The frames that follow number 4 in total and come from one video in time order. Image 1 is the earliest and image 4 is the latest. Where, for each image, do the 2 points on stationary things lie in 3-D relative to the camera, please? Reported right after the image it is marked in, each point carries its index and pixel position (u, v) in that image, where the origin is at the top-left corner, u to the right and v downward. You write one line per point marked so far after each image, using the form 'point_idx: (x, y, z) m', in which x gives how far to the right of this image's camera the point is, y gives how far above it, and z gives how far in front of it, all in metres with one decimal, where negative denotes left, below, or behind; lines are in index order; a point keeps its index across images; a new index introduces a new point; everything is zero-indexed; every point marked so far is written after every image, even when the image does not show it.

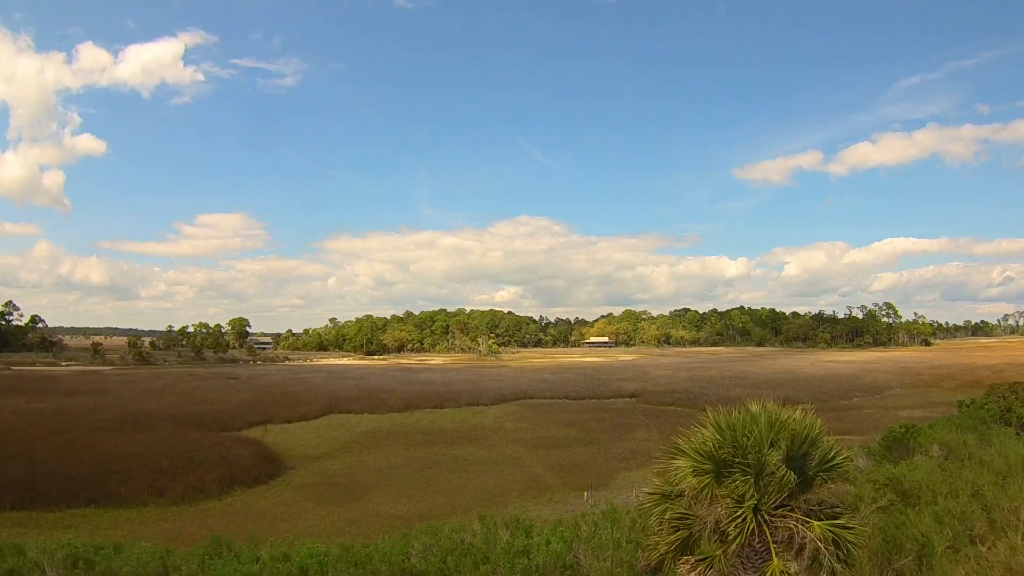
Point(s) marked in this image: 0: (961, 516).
0: (+7.5, -3.8, +10.2) m
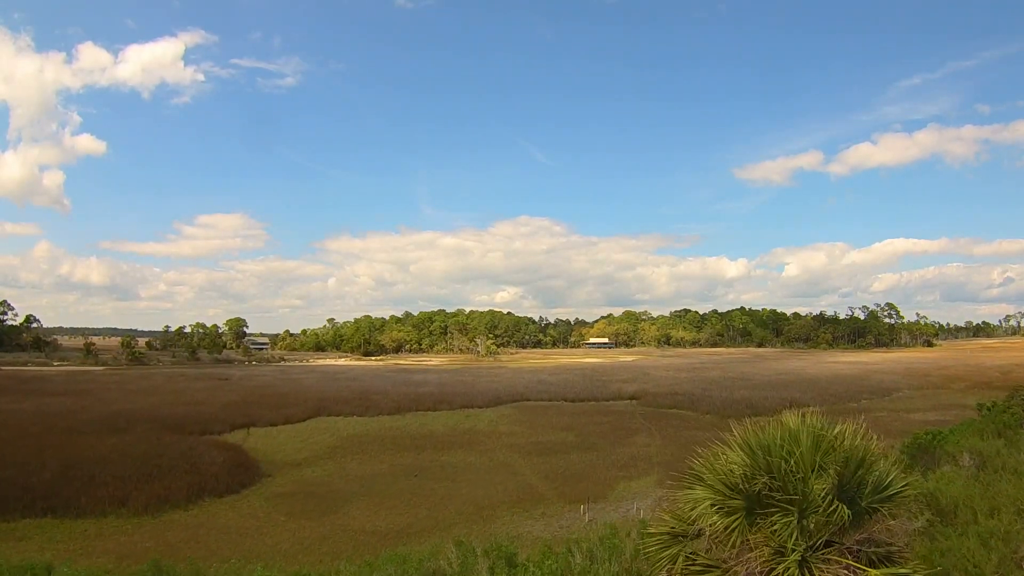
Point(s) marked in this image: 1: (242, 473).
0: (+7.2, -3.6, +8.9) m
1: (-8.7, -6.0, +19.6) m
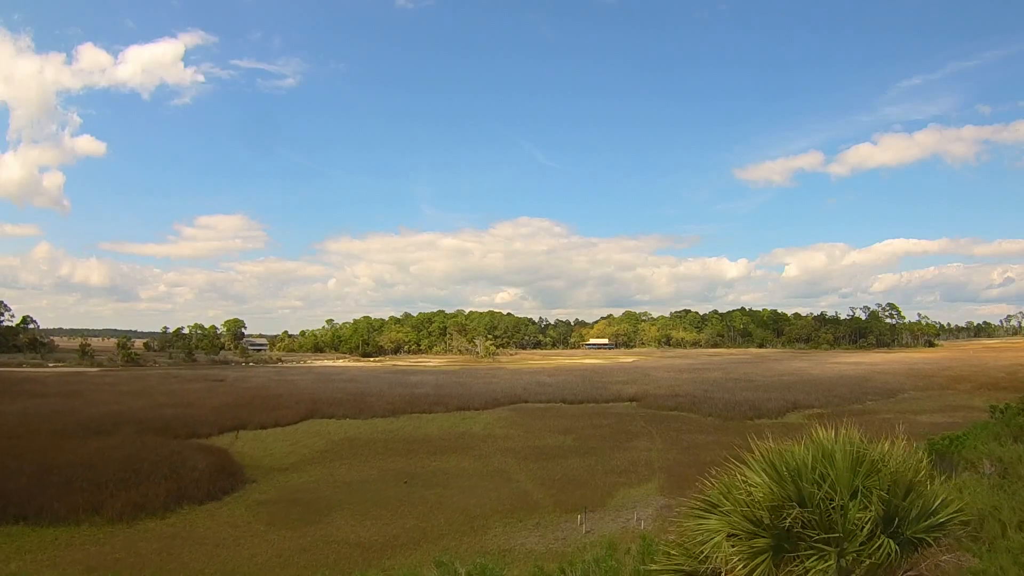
0: (+7.1, -3.6, +8.1) m
1: (-8.9, -5.9, +18.8) m
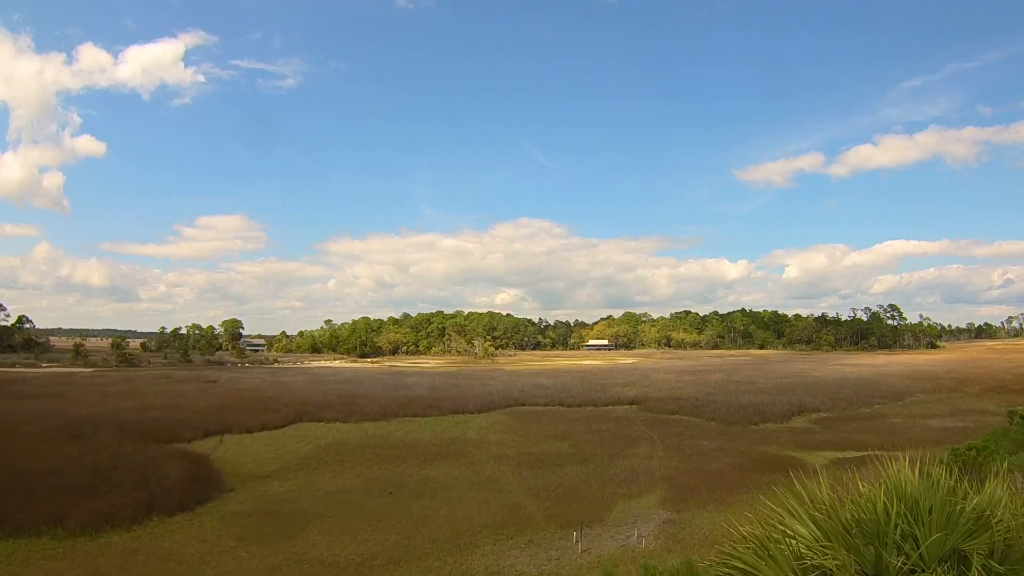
0: (+6.9, -3.5, +7.0) m
1: (-9.1, -5.8, +17.8) m
